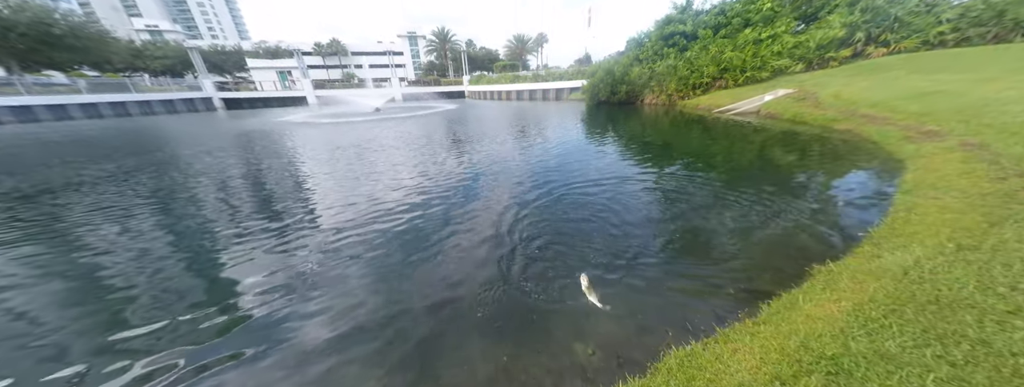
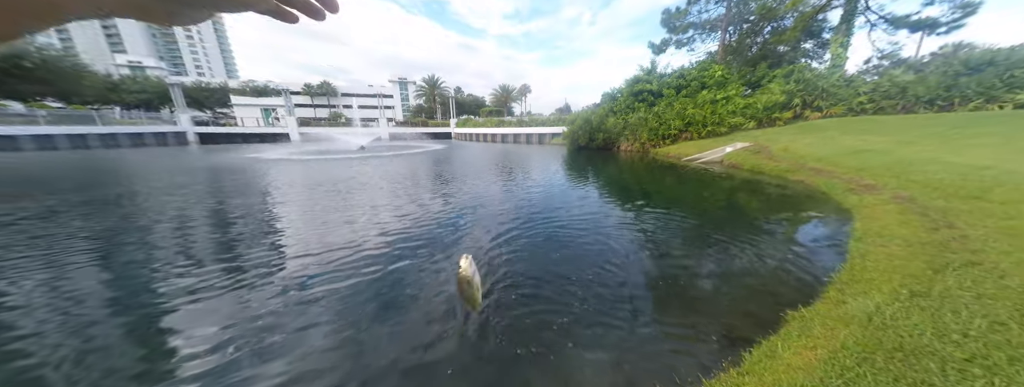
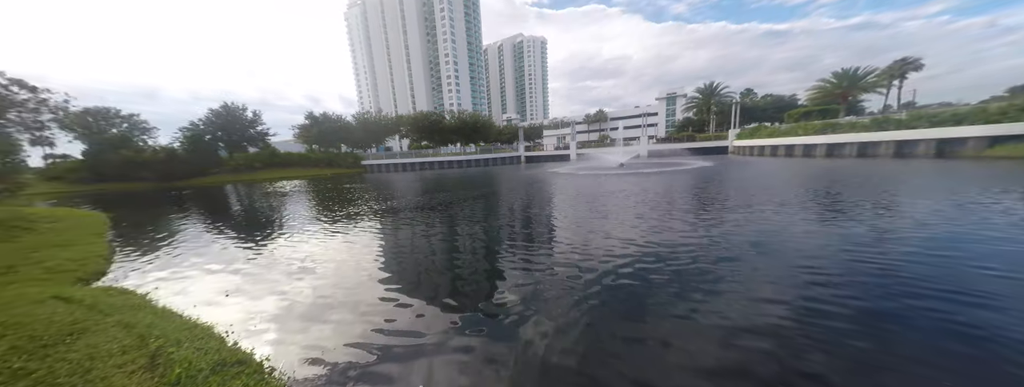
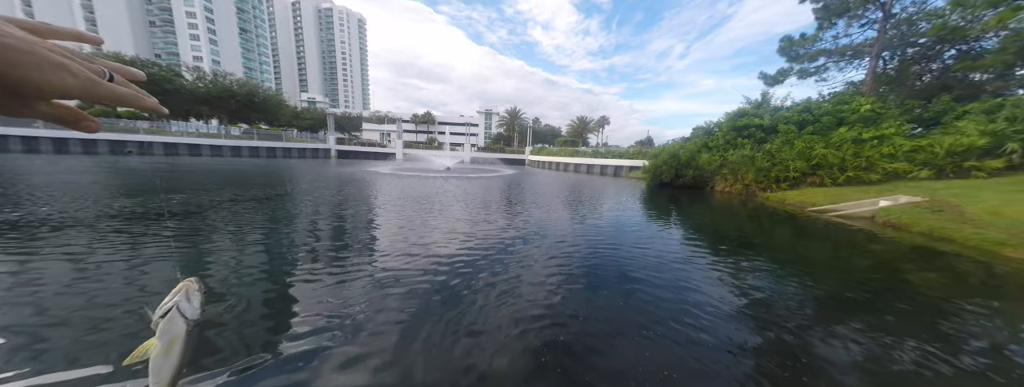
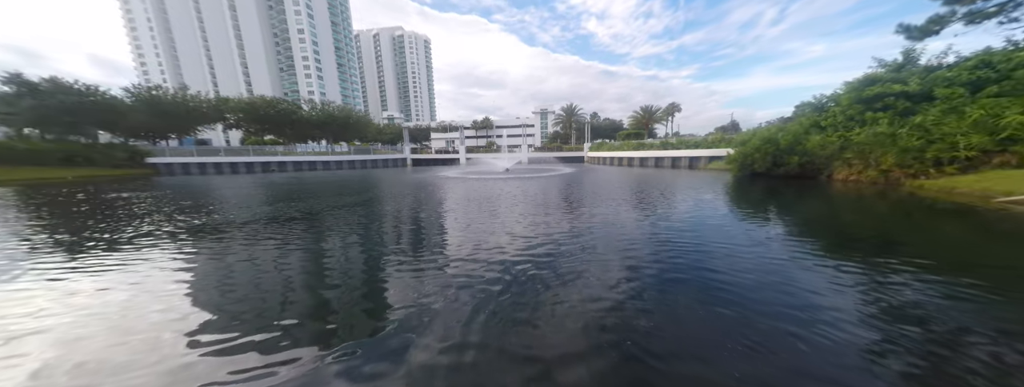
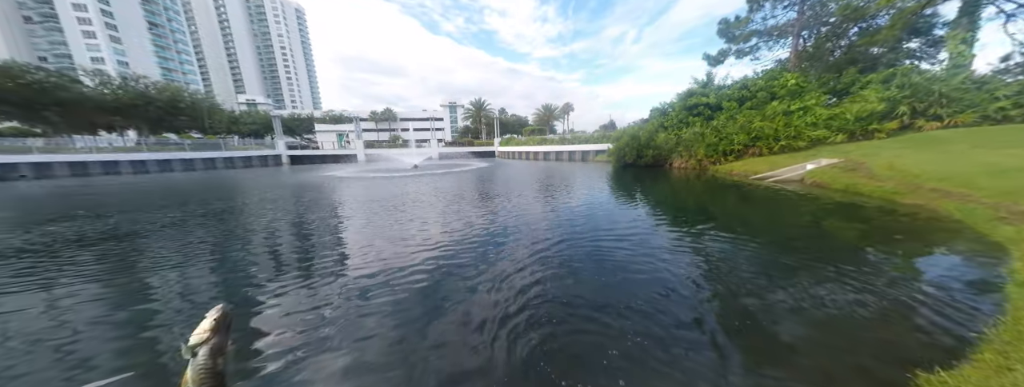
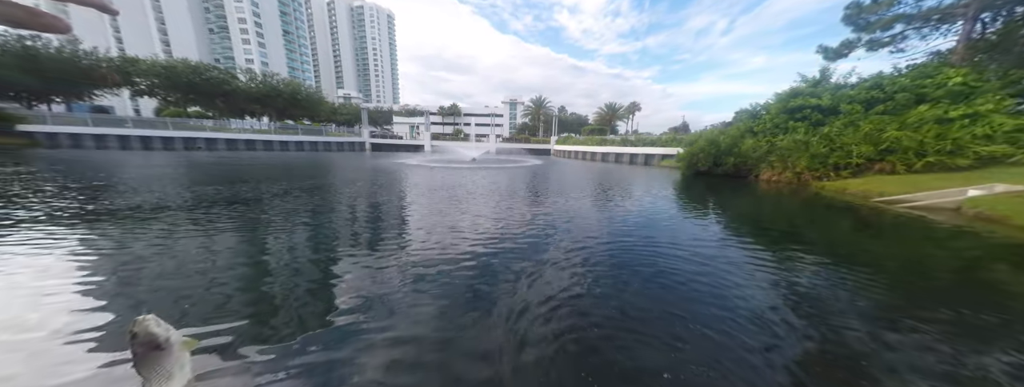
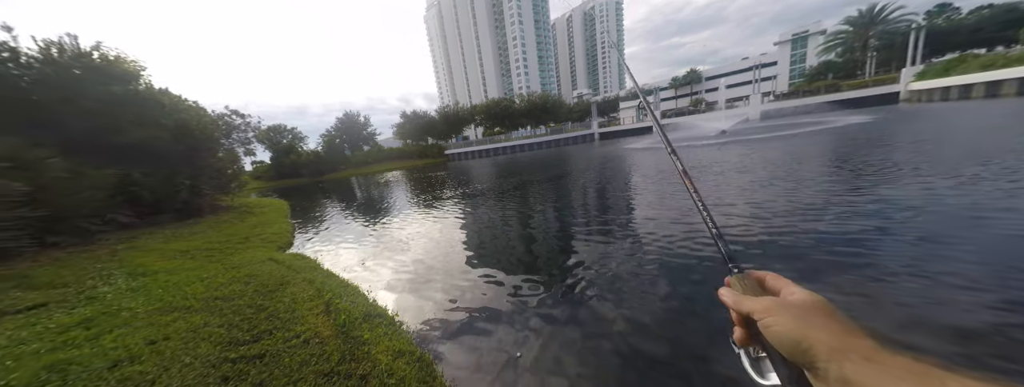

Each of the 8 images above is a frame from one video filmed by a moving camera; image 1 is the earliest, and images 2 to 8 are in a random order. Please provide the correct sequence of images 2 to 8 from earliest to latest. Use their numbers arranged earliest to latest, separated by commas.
2, 6, 7, 4, 5, 3, 8
